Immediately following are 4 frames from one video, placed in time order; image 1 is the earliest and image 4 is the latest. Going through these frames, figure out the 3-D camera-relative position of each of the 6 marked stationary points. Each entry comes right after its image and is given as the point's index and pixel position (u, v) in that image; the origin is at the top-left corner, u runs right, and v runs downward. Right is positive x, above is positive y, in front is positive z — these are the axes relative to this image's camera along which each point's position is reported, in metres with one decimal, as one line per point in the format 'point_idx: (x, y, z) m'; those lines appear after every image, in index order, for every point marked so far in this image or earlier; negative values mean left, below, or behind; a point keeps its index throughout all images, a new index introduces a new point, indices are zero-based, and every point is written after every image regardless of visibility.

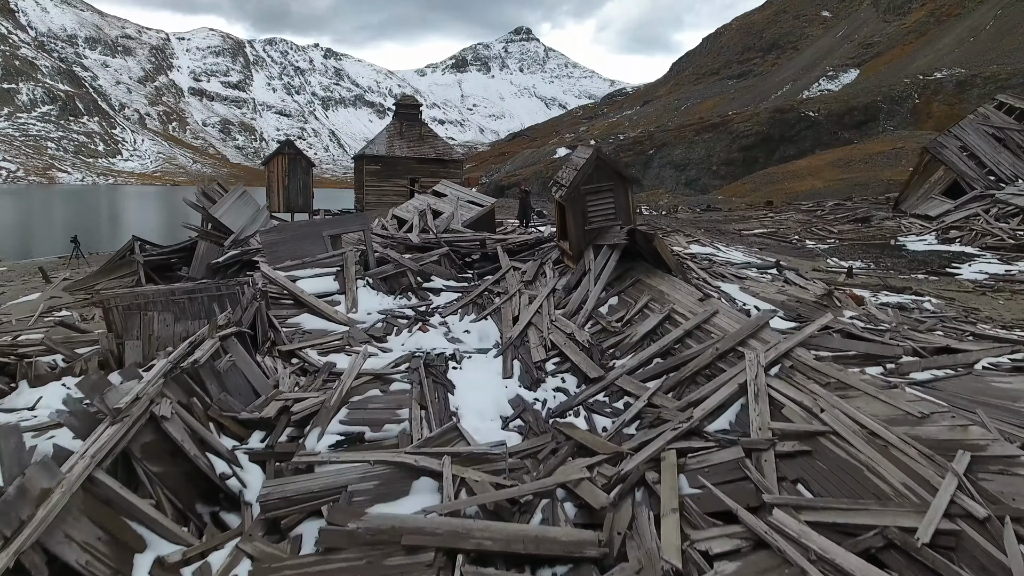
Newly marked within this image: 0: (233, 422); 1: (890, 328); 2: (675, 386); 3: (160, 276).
0: (-2.8, -1.4, +7.1) m
1: (+5.2, -0.6, +9.6) m
2: (+1.6, -1.0, +7.0) m
3: (-7.6, +0.3, +14.9) m
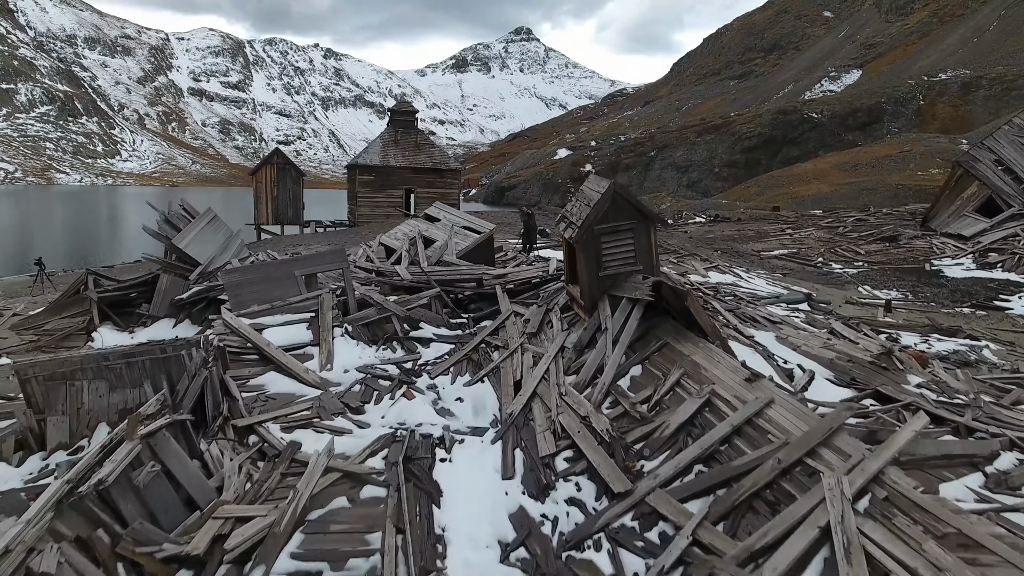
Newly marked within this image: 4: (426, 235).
0: (-2.8, -2.1, +5.4) m
1: (+5.3, -1.3, +7.9) m
2: (+1.7, -1.8, +5.3) m
3: (-7.6, -0.5, +13.3) m
4: (-1.8, +1.1, +14.4) m
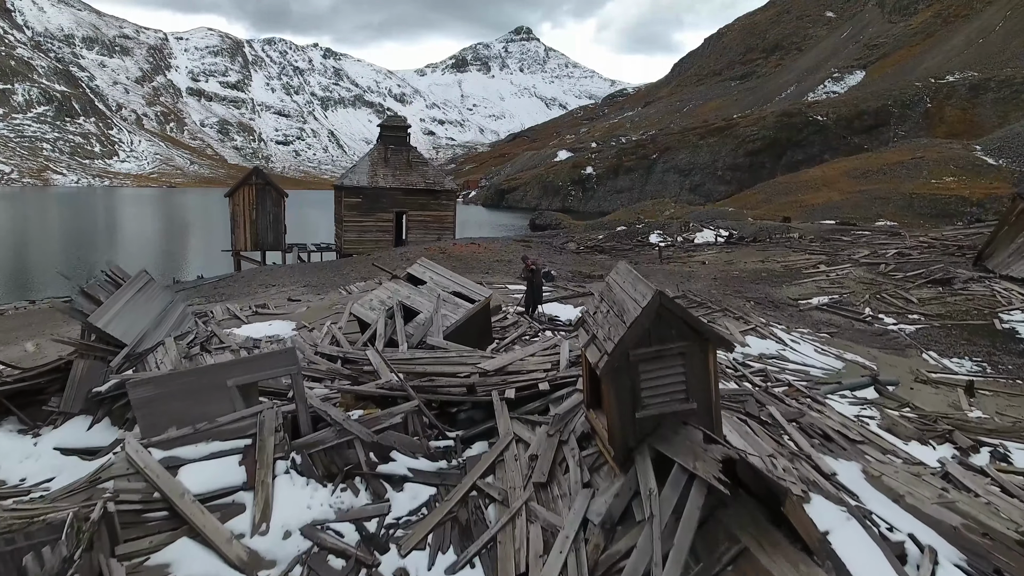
0: (-2.8, -3.5, +2.8) m
1: (+5.3, -2.7, +5.3) m
2: (+1.7, -3.1, +2.7) m
3: (-7.6, -1.9, +10.7) m
4: (-1.8, -0.3, +11.8) m
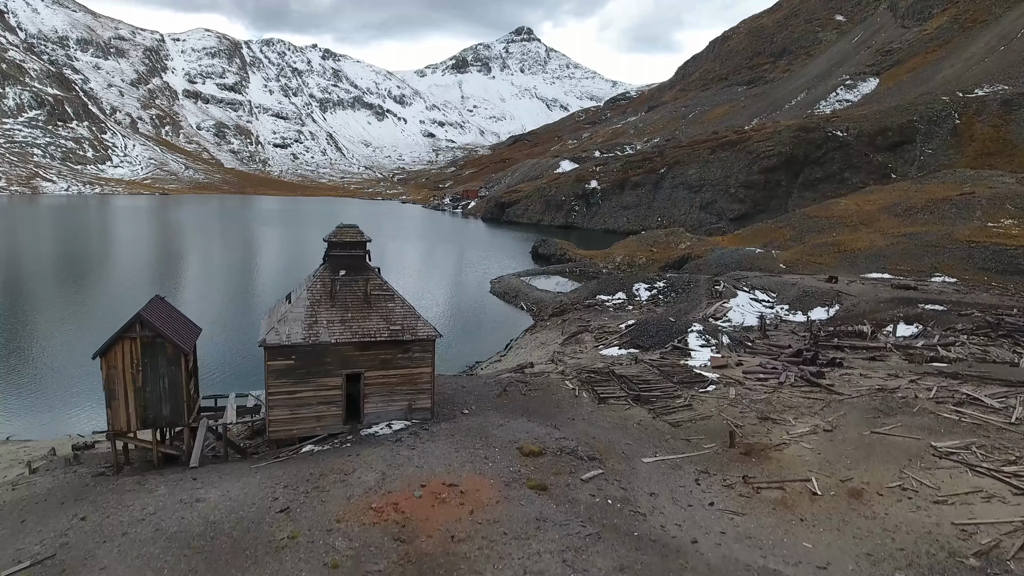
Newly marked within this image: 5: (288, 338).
0: (-2.8, -9.4, -6.3) m
1: (+5.3, -8.6, -3.9) m
2: (+1.7, -9.0, -6.4) m
3: (-7.5, -7.7, +1.5) m
4: (-1.7, -6.1, +2.7) m
5: (-6.3, -1.4, +19.6) m
